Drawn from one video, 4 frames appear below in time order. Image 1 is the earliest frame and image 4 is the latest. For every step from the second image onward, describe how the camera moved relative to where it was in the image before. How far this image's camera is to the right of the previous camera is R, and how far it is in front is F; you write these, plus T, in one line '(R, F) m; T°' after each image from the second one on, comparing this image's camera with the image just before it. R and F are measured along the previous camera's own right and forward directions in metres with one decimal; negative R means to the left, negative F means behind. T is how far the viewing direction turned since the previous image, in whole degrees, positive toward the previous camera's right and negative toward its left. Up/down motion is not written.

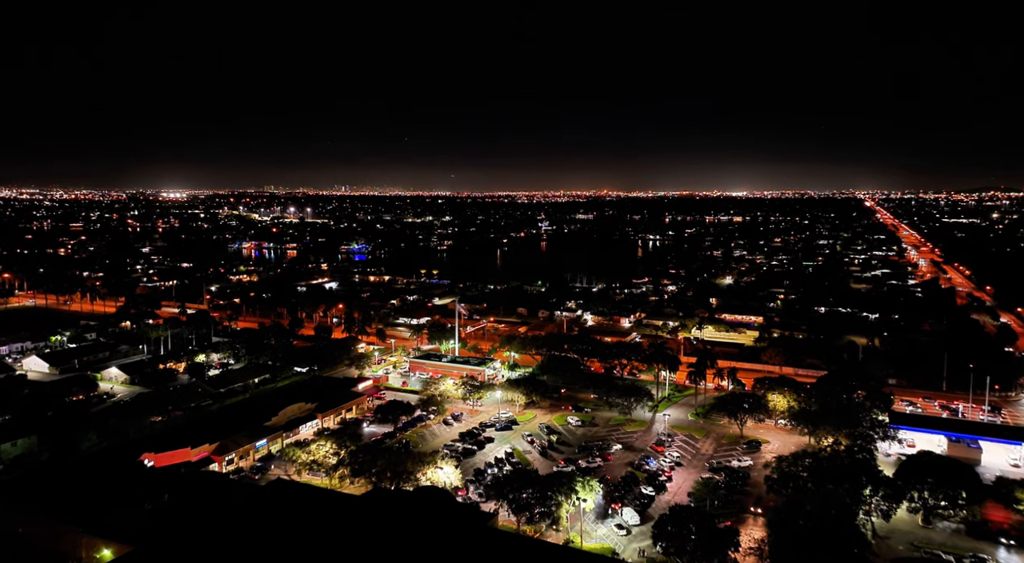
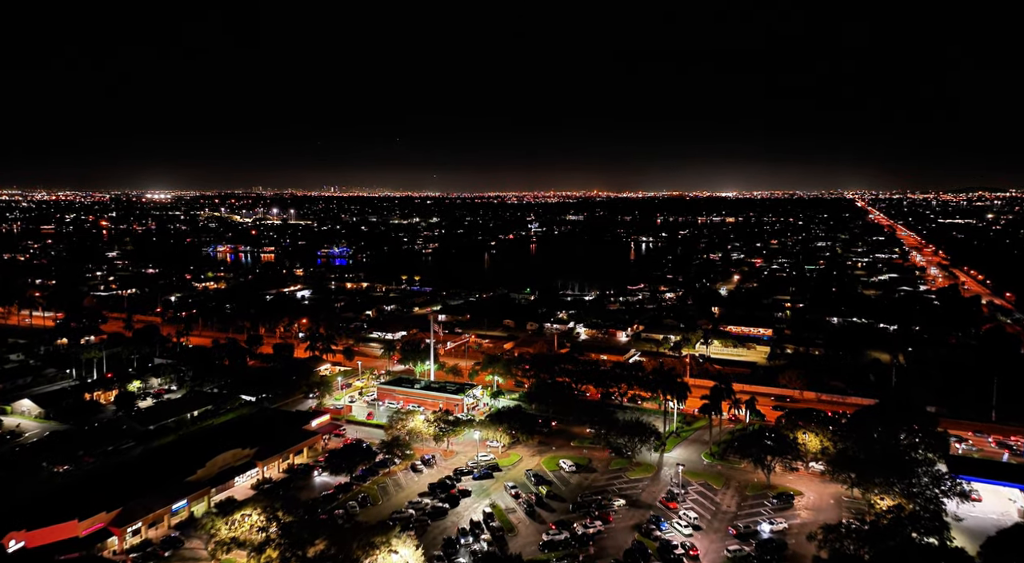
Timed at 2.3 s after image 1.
(+0.3, +5.2) m; +1°
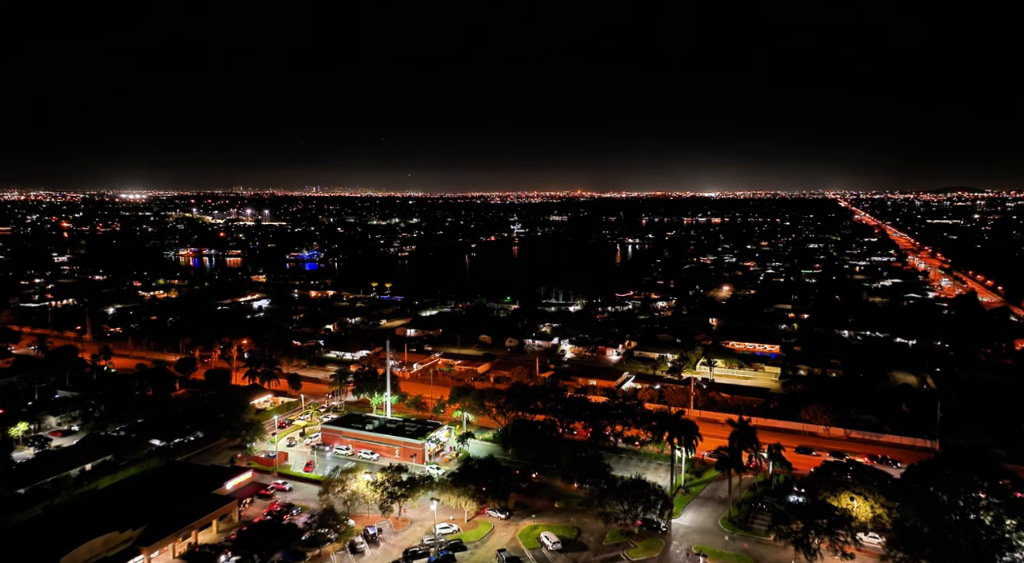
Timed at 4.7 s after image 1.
(+0.4, +5.9) m; +1°
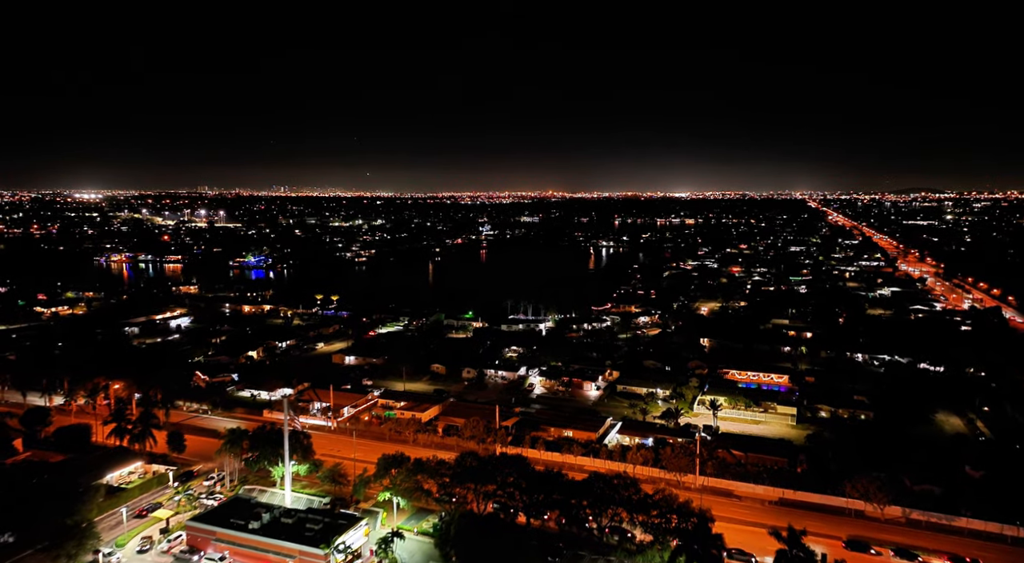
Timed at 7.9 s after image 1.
(+0.7, +8.1) m; +2°
